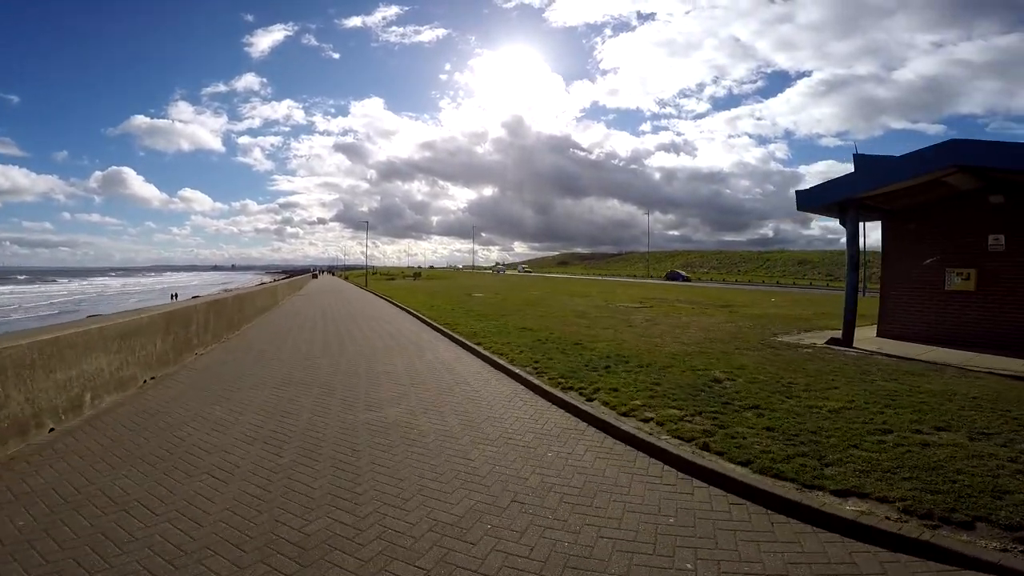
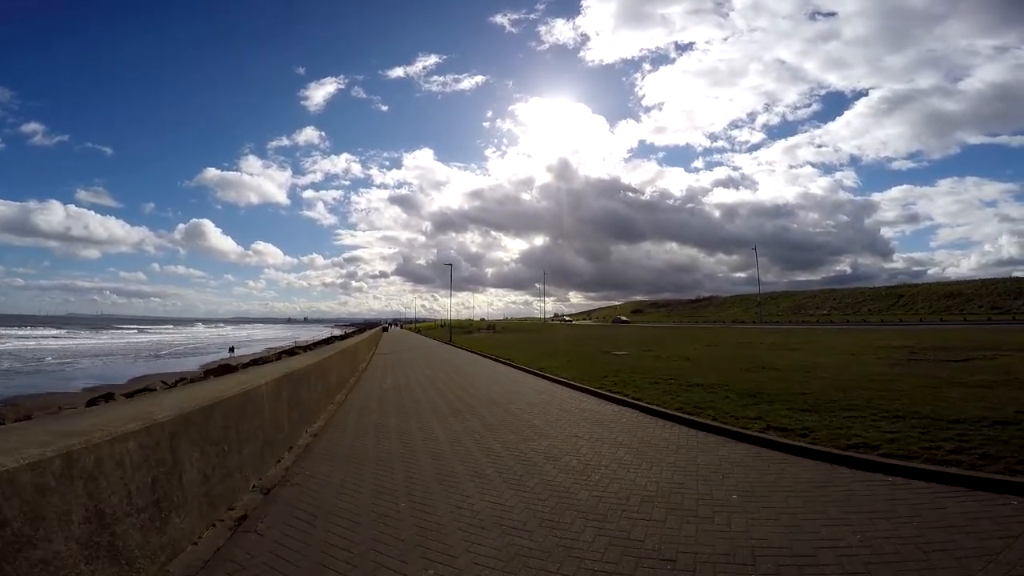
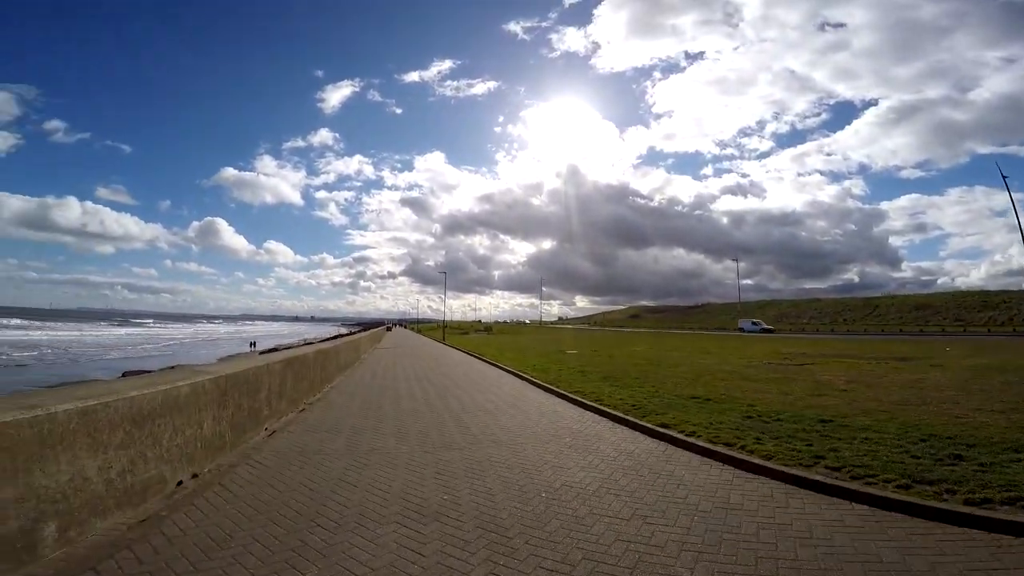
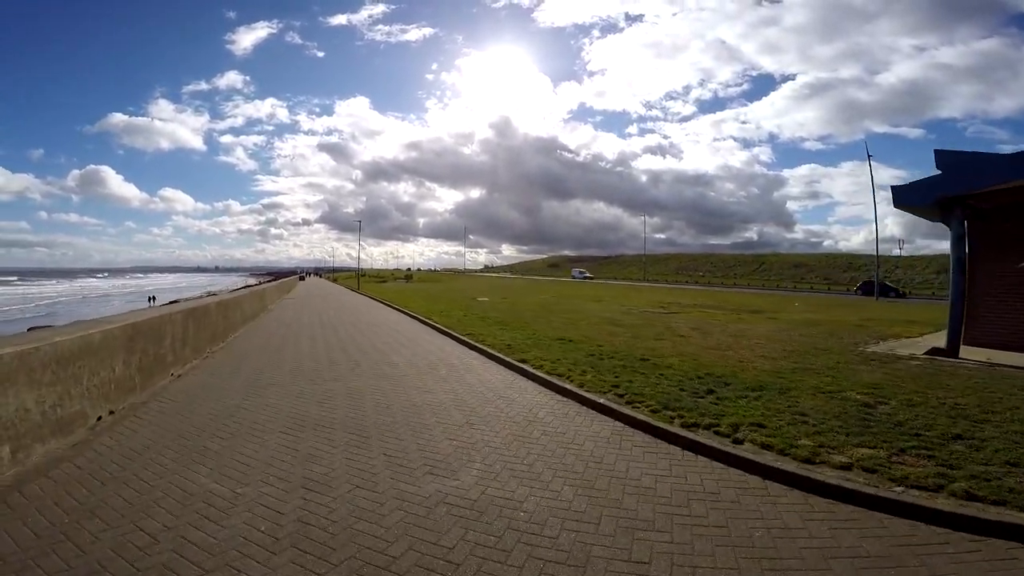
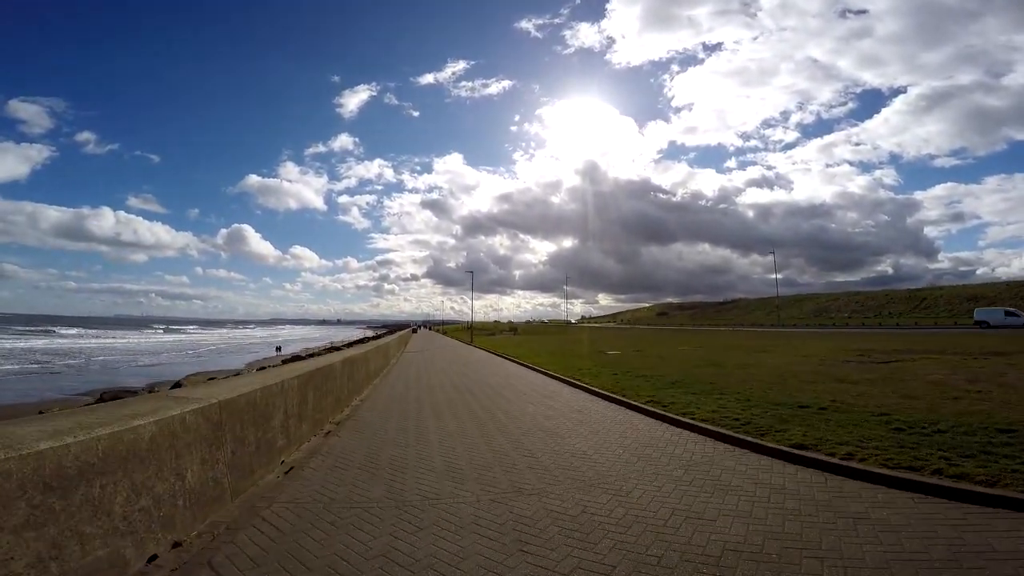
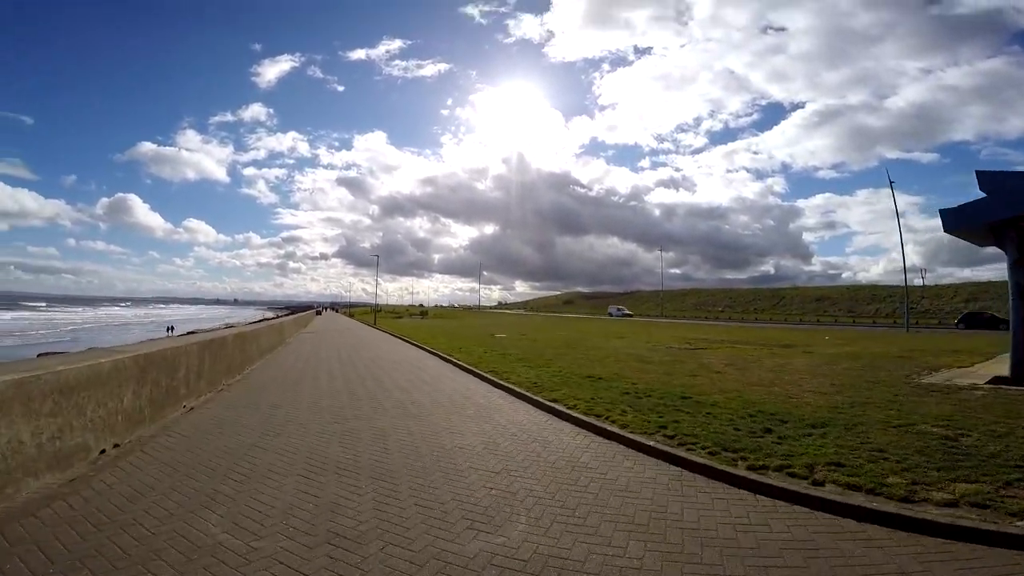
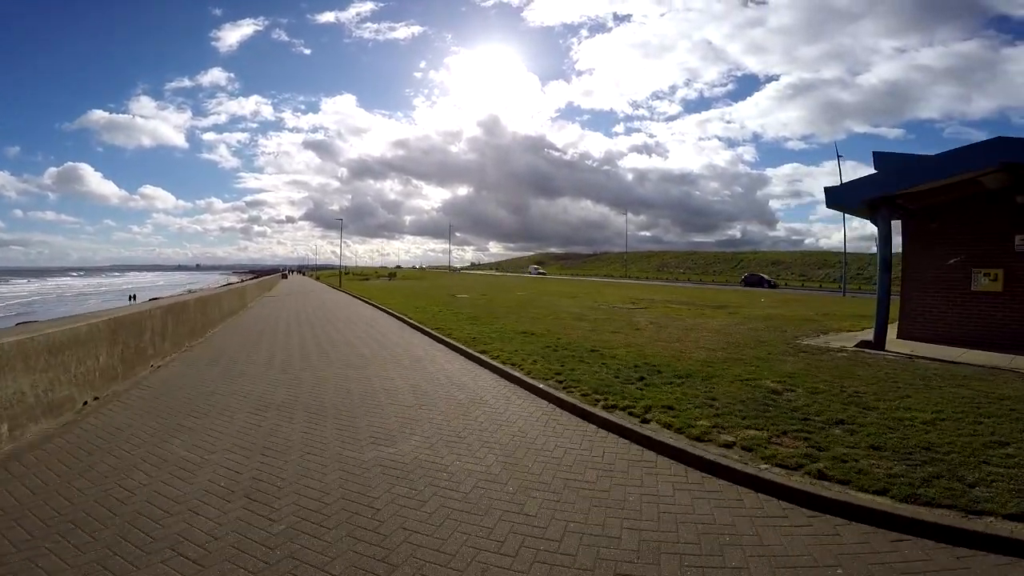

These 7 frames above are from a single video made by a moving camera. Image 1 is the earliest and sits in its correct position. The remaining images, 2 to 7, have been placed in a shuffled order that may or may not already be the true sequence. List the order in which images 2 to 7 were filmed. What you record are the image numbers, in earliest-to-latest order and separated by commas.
7, 4, 6, 3, 5, 2
